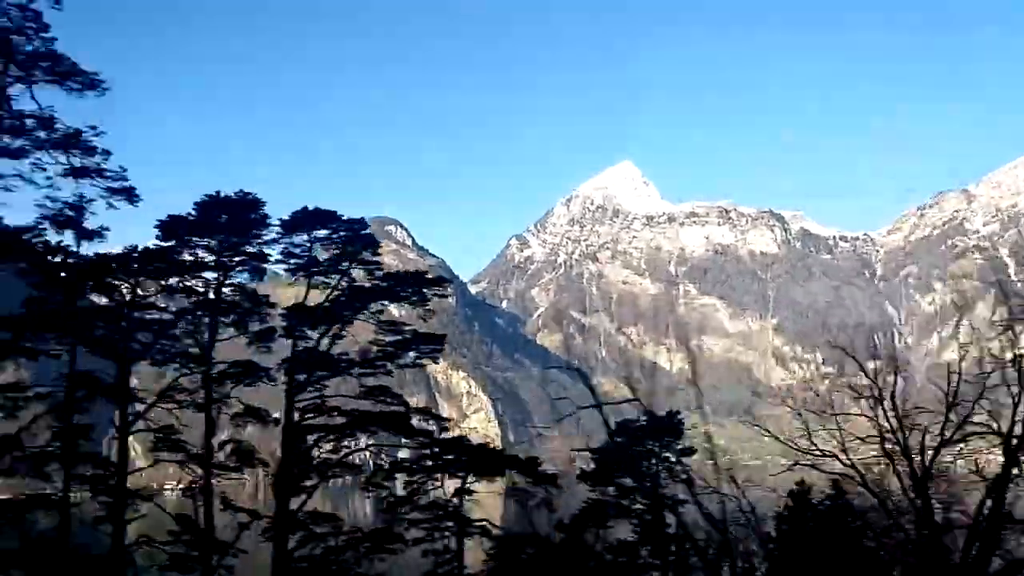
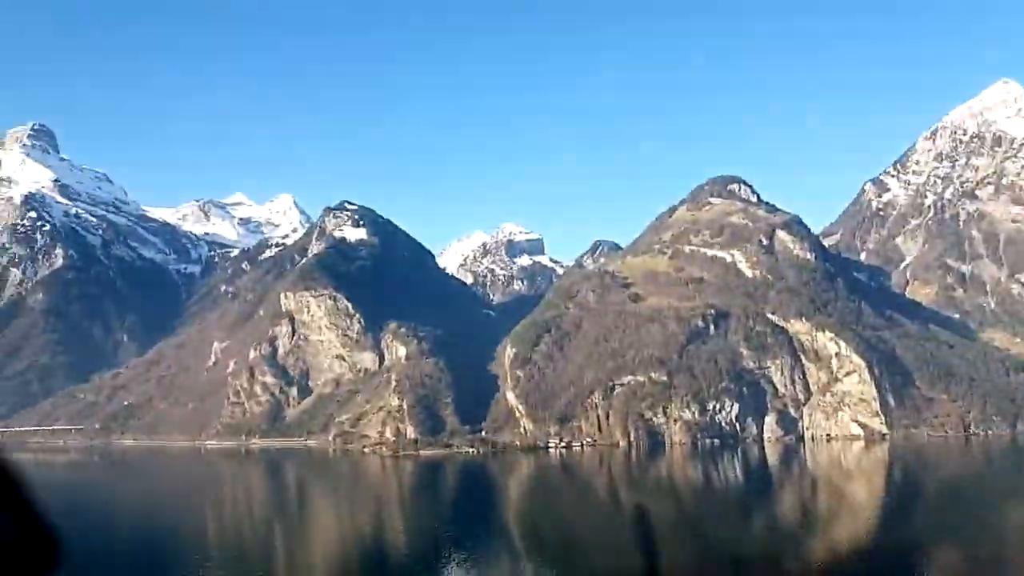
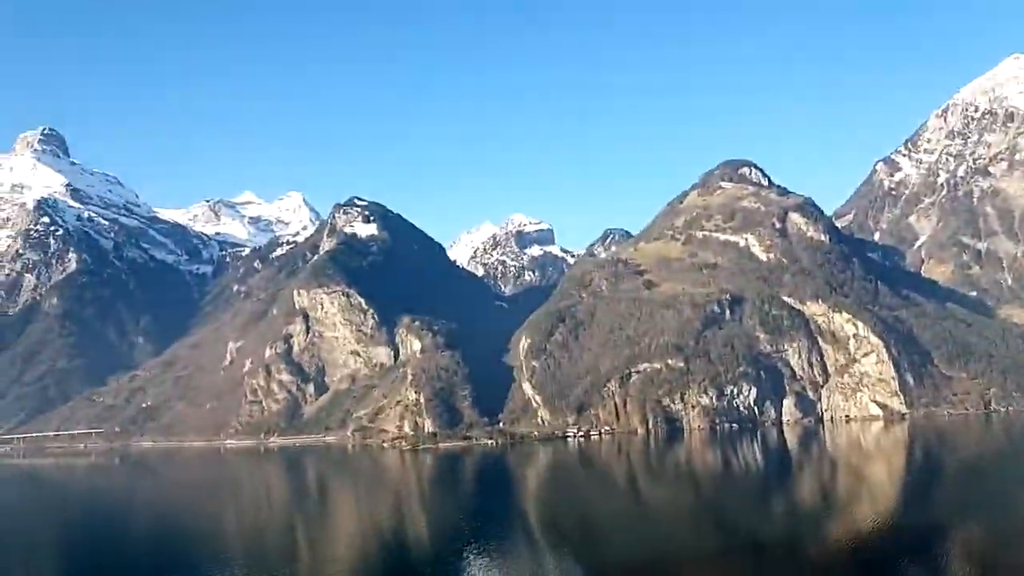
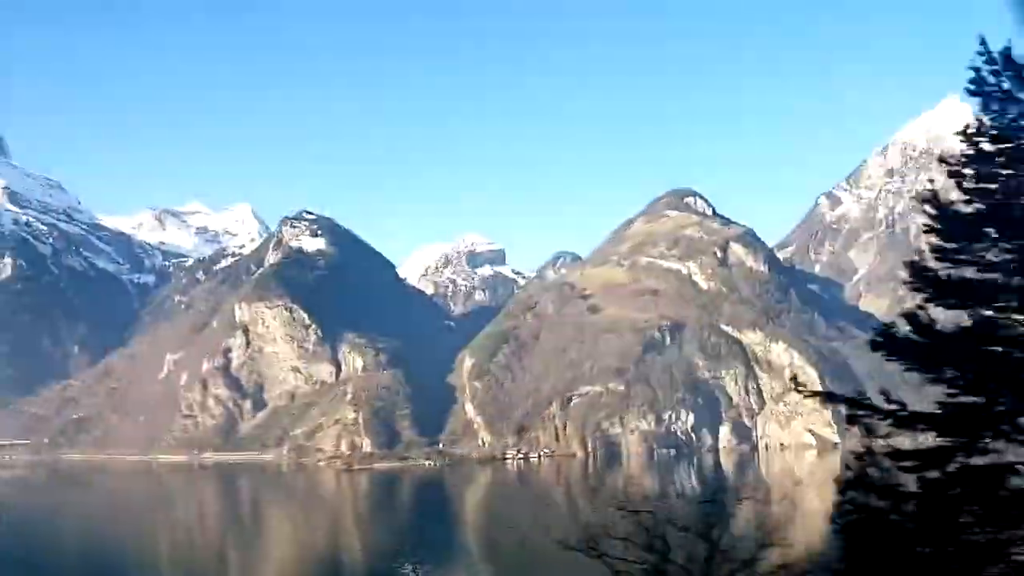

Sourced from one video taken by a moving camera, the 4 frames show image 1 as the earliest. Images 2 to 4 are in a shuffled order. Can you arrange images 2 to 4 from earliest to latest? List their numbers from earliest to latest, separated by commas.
4, 2, 3
